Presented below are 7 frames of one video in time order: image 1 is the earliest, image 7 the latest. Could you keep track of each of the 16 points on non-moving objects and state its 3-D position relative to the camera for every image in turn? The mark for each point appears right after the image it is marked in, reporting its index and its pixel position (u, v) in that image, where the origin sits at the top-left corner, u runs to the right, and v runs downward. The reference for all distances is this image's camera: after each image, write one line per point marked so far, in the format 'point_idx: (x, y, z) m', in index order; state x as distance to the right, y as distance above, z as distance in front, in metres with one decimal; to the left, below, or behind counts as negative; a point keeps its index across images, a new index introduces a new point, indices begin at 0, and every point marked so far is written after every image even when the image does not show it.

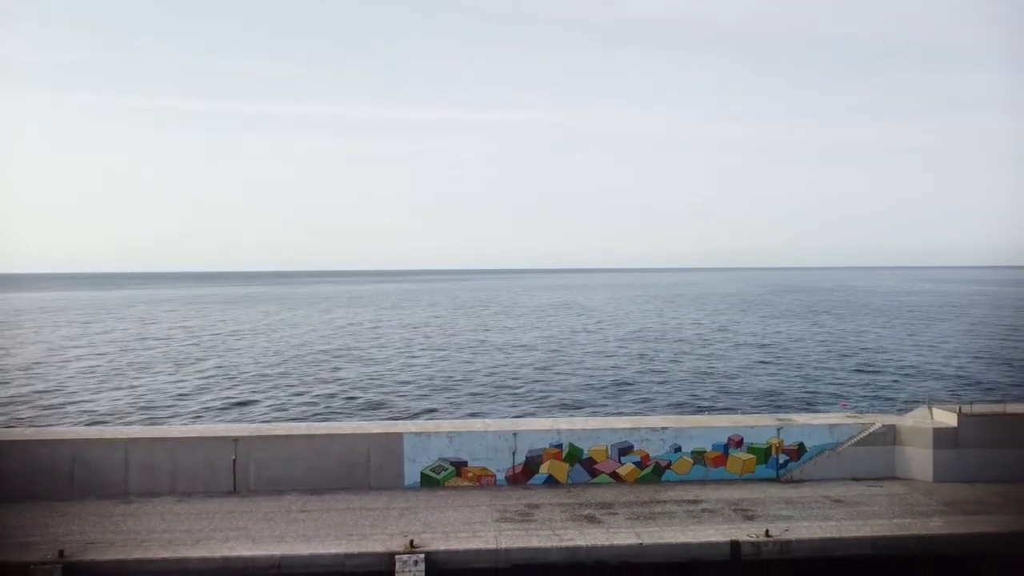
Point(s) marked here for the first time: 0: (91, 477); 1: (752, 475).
0: (-7.9, -3.5, +15.3) m
1: (+4.7, -3.7, +16.1) m
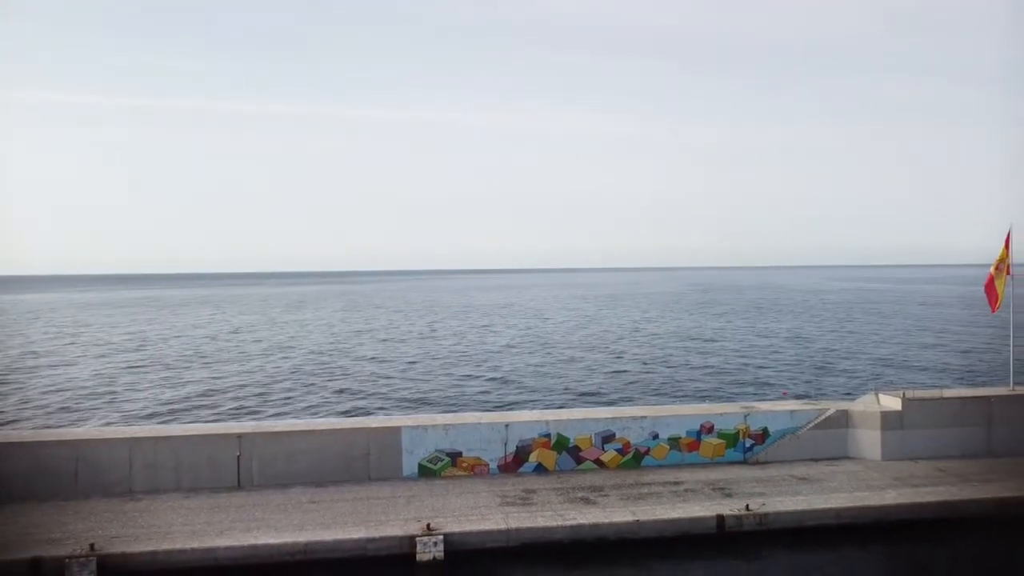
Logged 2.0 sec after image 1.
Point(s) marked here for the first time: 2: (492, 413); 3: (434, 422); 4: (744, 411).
0: (-8.0, -3.6, +15.6) m
1: (+4.5, -3.7, +17.6) m
2: (-0.4, -2.7, +17.6) m
3: (-1.6, -2.8, +16.8) m
4: (+5.0, -2.7, +17.7) m
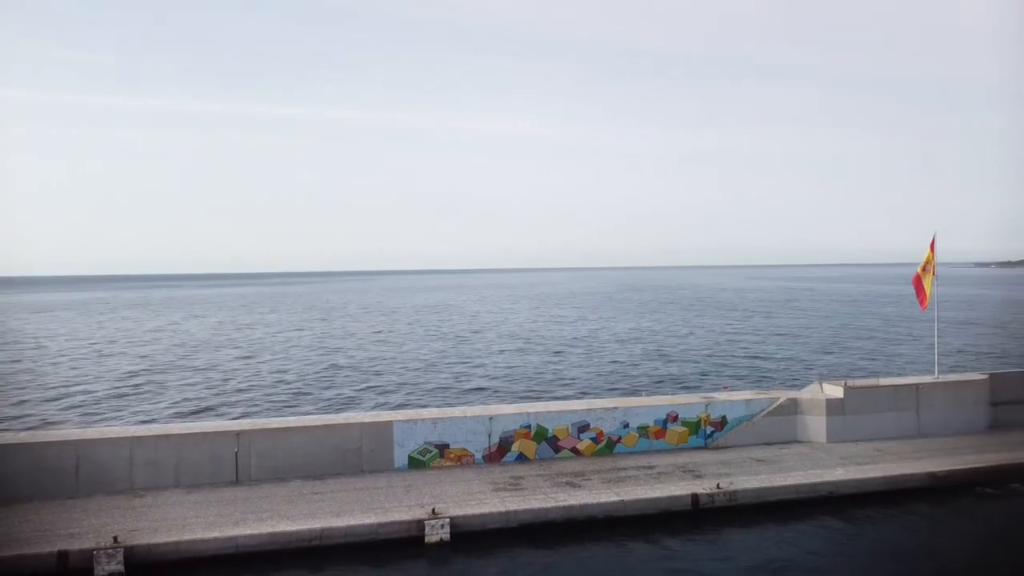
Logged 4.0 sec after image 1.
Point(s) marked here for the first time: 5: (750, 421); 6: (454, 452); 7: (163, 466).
0: (-8.2, -3.7, +16.0) m
1: (+4.1, -3.7, +19.2) m
2: (-0.9, -2.7, +18.8) m
3: (-1.9, -2.8, +17.8) m
4: (+4.6, -2.7, +19.3) m
5: (+5.7, -3.2, +19.4) m
6: (-1.3, -3.6, +17.9) m
7: (-7.0, -3.6, +16.4) m
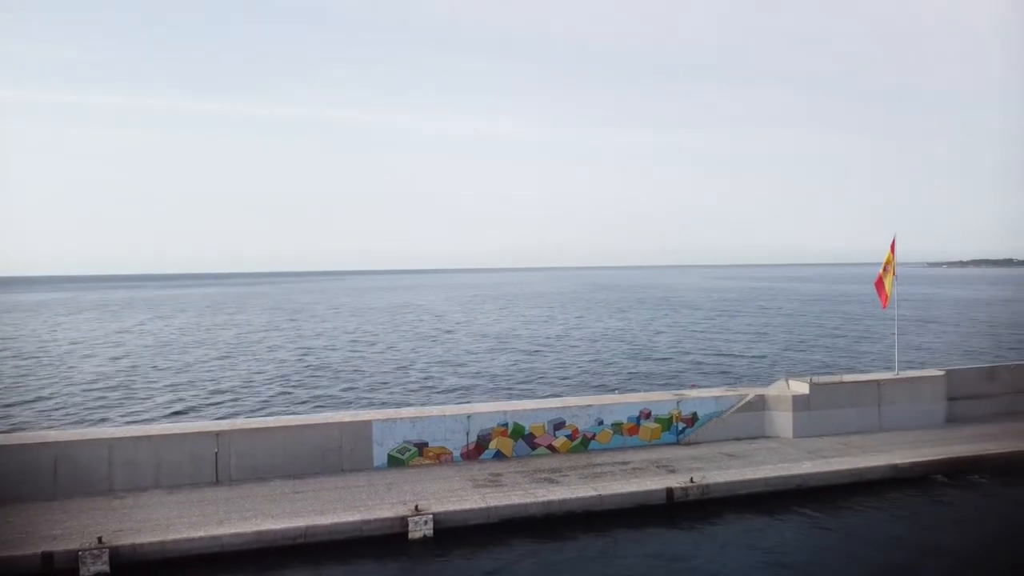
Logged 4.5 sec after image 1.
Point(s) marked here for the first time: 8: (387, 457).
0: (-8.6, -3.7, +16.0) m
1: (+3.5, -3.7, +19.7) m
2: (-1.4, -2.8, +19.0) m
3: (-2.4, -2.8, +18.1) m
4: (+4.0, -2.7, +19.9) m
5: (+5.1, -3.2, +20.0) m
6: (-1.8, -3.6, +18.1) m
7: (-7.4, -3.6, +16.4) m
8: (-2.7, -3.7, +17.8) m
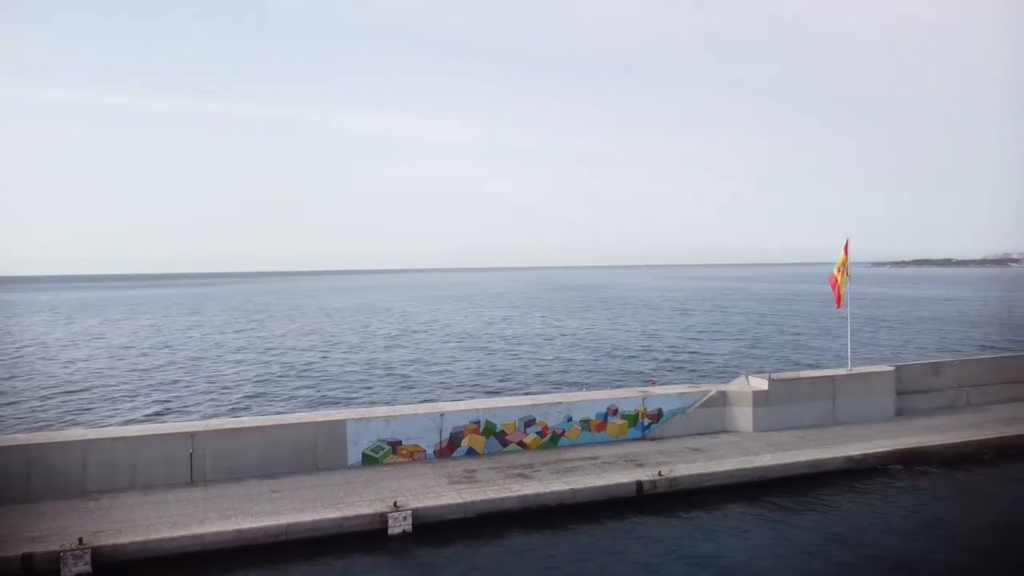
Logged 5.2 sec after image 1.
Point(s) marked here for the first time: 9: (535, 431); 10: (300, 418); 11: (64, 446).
0: (-9.1, -3.7, +15.9) m
1: (+2.8, -3.7, +20.3) m
2: (-2.1, -2.8, +19.4) m
3: (-3.0, -2.8, +18.3) m
4: (+3.3, -2.7, +20.5) m
5: (+4.4, -3.2, +20.7) m
6: (-2.4, -3.6, +18.4) m
7: (-7.9, -3.6, +16.4) m
8: (-3.3, -3.7, +18.1) m
9: (+0.6, -3.4, +19.5) m
10: (-4.7, -2.9, +18.1) m
11: (-8.8, -3.1, +16.0) m
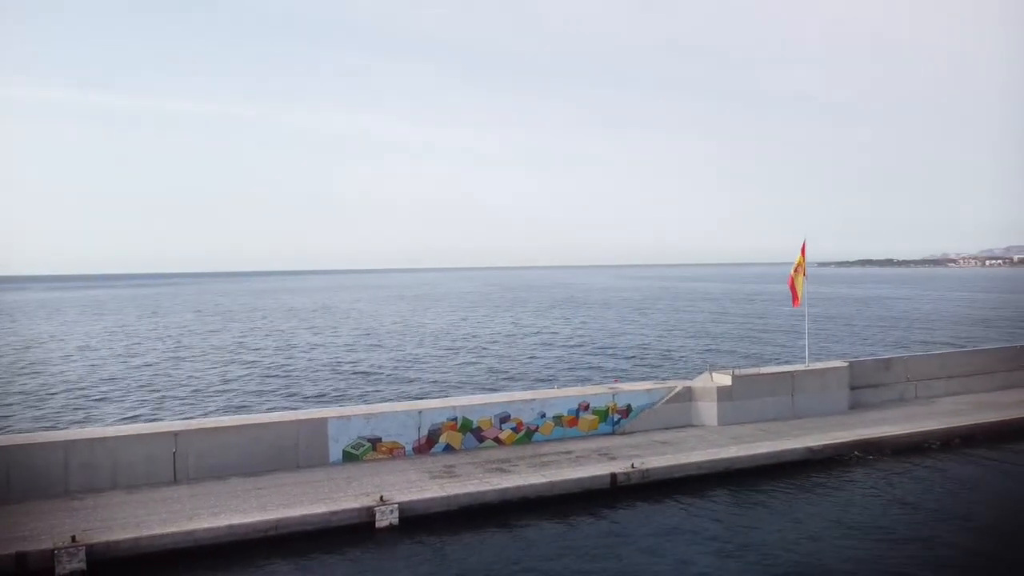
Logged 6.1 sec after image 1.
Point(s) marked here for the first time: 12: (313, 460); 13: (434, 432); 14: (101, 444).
0: (-9.4, -3.8, +16.0) m
1: (+2.2, -3.7, +21.0) m
2: (-2.7, -2.8, +19.8) m
3: (-3.6, -2.8, +18.7) m
4: (+2.6, -2.7, +21.2) m
5: (+3.7, -3.2, +21.5) m
6: (-2.9, -3.6, +18.9) m
7: (-8.4, -3.7, +16.5) m
8: (-3.8, -3.7, +18.5) m
9: (0.0, -3.4, +20.1) m
10: (-5.2, -2.9, +18.4) m
11: (-9.2, -3.1, +16.1) m
12: (-4.4, -3.9, +18.2) m
13: (-1.9, -3.4, +19.3) m
14: (-8.3, -3.2, +16.5) m
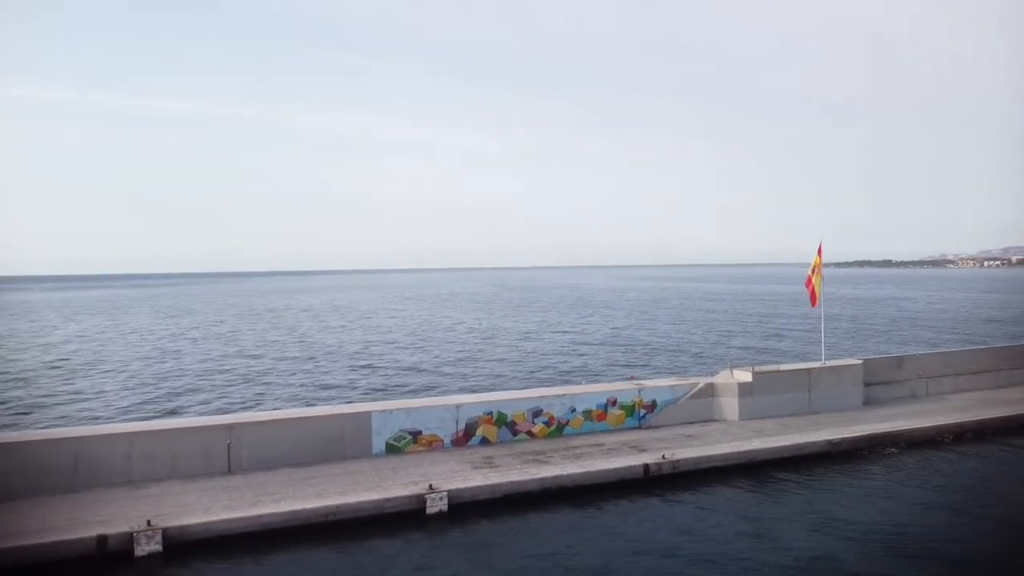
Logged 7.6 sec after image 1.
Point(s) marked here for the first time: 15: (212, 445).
0: (-8.6, -3.8, +16.9) m
1: (+3.0, -3.7, +21.9) m
2: (-1.8, -2.8, +20.7) m
3: (-2.7, -2.8, +19.6) m
4: (+3.4, -2.7, +22.2) m
5: (+4.5, -3.2, +22.4) m
6: (-2.1, -3.6, +19.8) m
7: (-7.5, -3.7, +17.4) m
8: (-3.0, -3.7, +19.4) m
9: (+0.8, -3.4, +21.0) m
10: (-4.4, -2.9, +19.3) m
11: (-8.4, -3.1, +17.0) m
12: (-3.6, -3.9, +19.1) m
13: (-1.0, -3.4, +20.2) m
14: (-7.5, -3.1, +17.4) m
15: (-6.6, -3.4, +17.8) m
